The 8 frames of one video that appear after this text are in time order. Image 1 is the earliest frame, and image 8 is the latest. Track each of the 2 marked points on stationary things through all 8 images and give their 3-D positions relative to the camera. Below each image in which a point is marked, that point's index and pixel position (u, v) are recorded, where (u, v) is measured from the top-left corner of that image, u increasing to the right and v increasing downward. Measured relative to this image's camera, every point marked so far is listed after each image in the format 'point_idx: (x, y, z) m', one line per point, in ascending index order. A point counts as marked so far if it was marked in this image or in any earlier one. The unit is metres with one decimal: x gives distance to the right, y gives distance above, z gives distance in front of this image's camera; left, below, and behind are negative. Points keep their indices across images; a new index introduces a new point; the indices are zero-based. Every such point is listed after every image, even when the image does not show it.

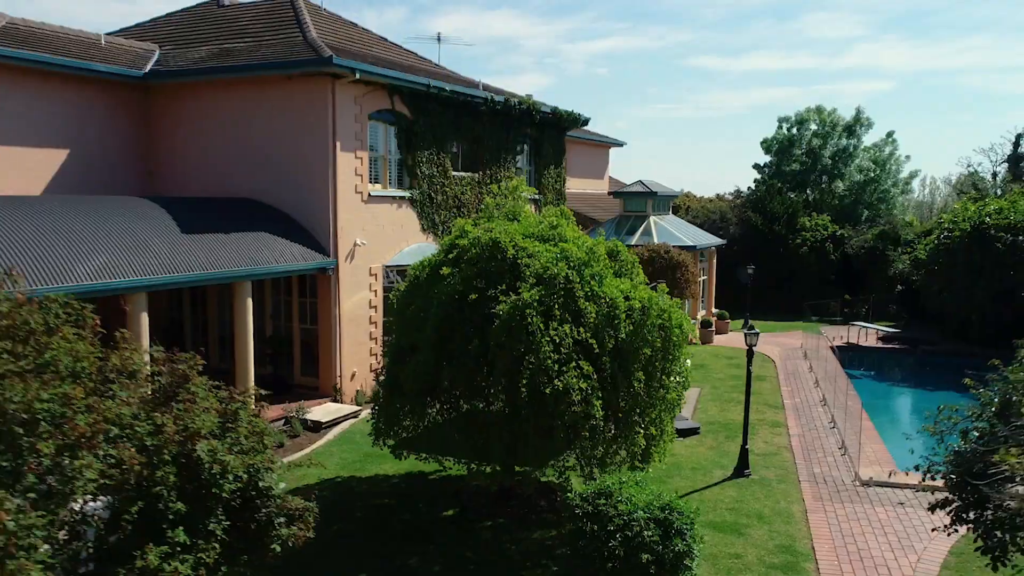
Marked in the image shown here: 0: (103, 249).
0: (-1.3, +0.1, +2.8) m
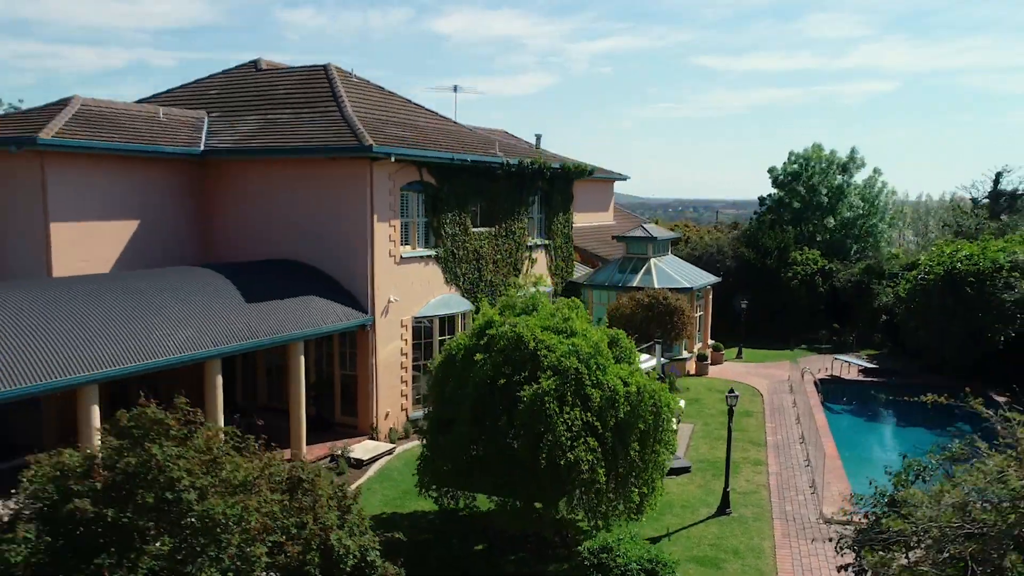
0: (-1.3, -0.1, +3.3) m
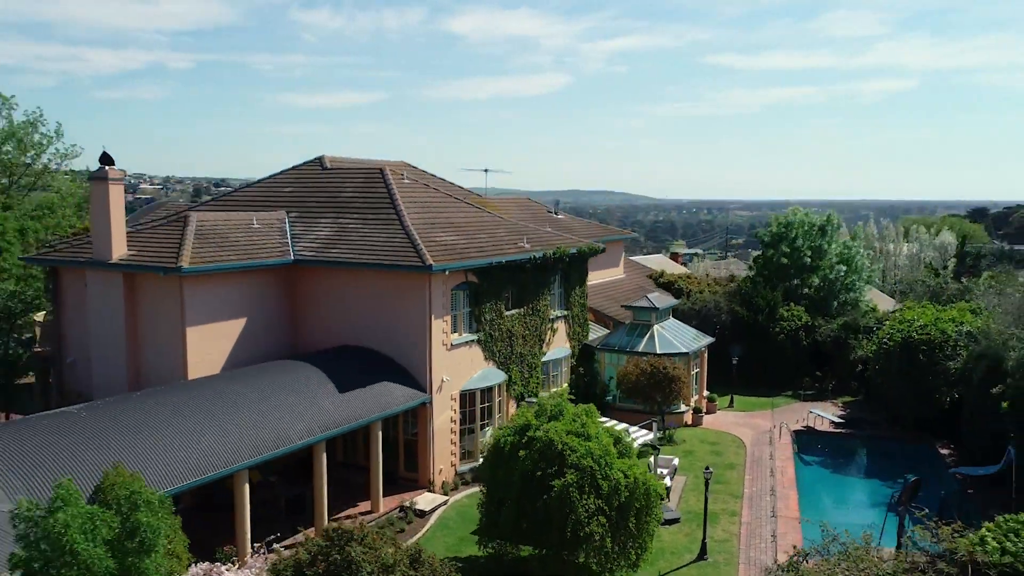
0: (-1.1, -0.7, +4.5) m
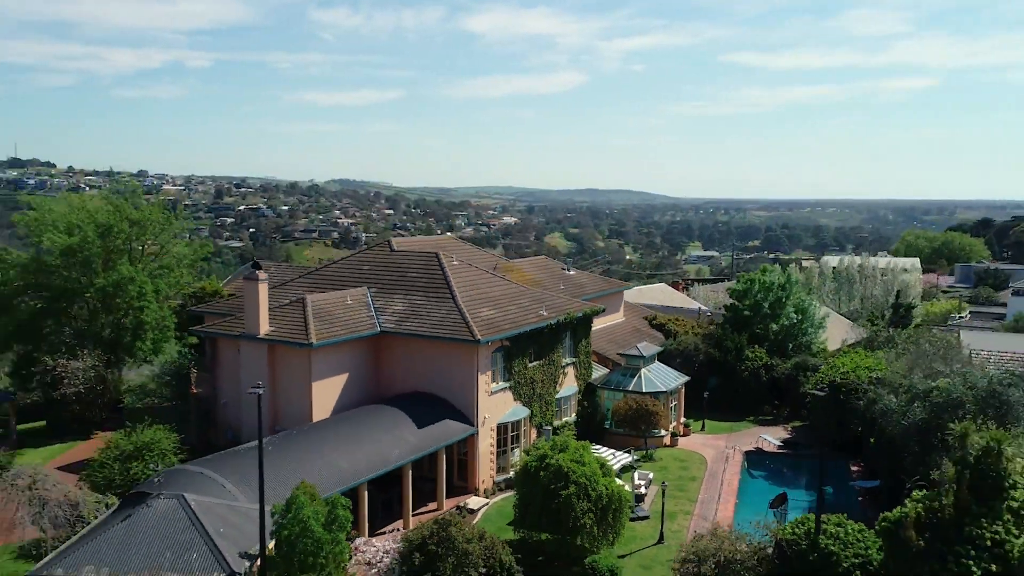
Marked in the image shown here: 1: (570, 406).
0: (-0.9, -1.2, +6.8) m
1: (+0.6, -1.2, +9.2) m
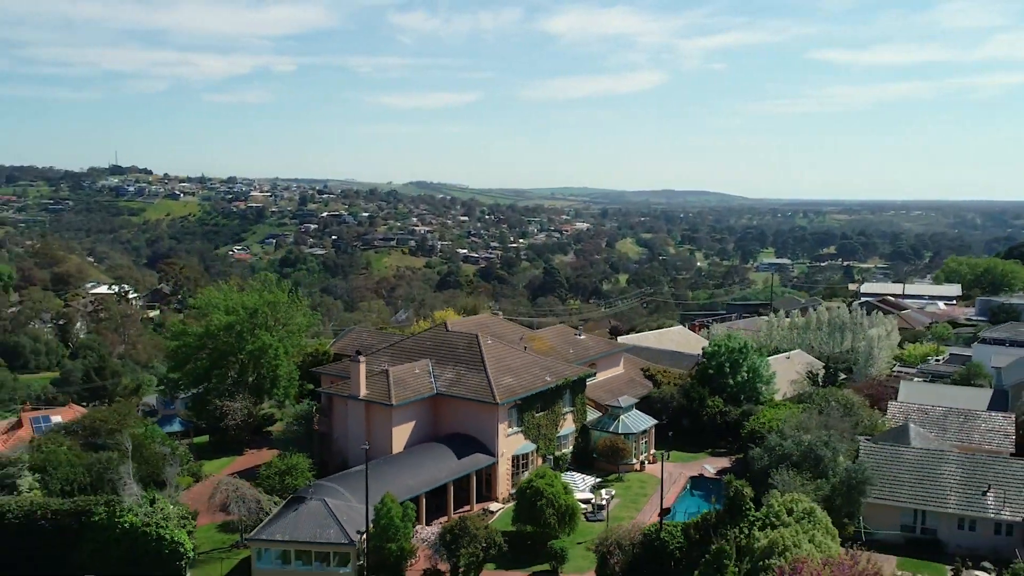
0: (-0.9, -2.3, +11.0) m
1: (+0.9, -2.3, +13.3) m
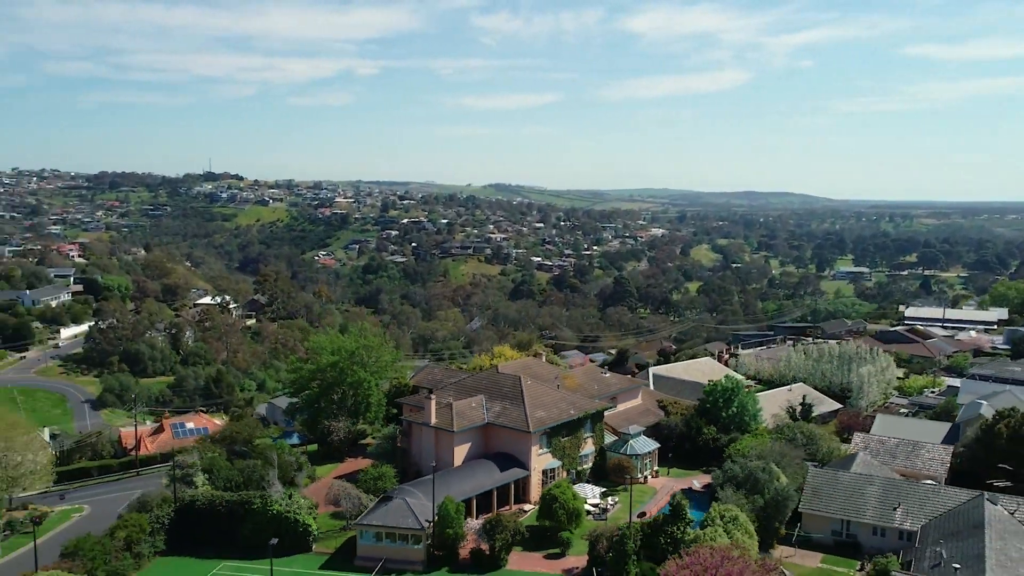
0: (-0.4, -3.4, +15.2) m
1: (+1.5, -3.4, +17.3) m
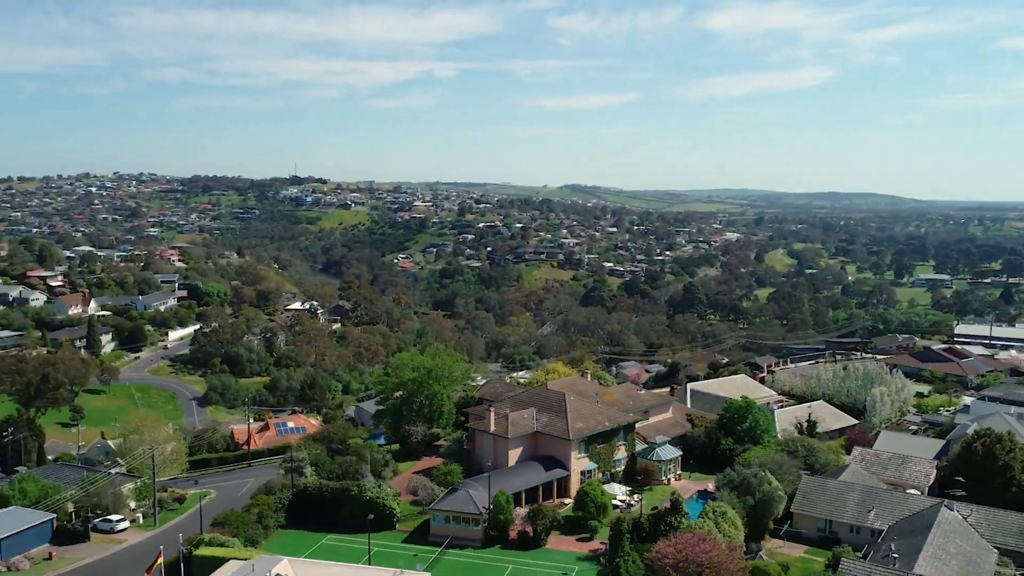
0: (+0.5, -4.2, +19.0) m
1: (+2.6, -4.2, +20.9) m
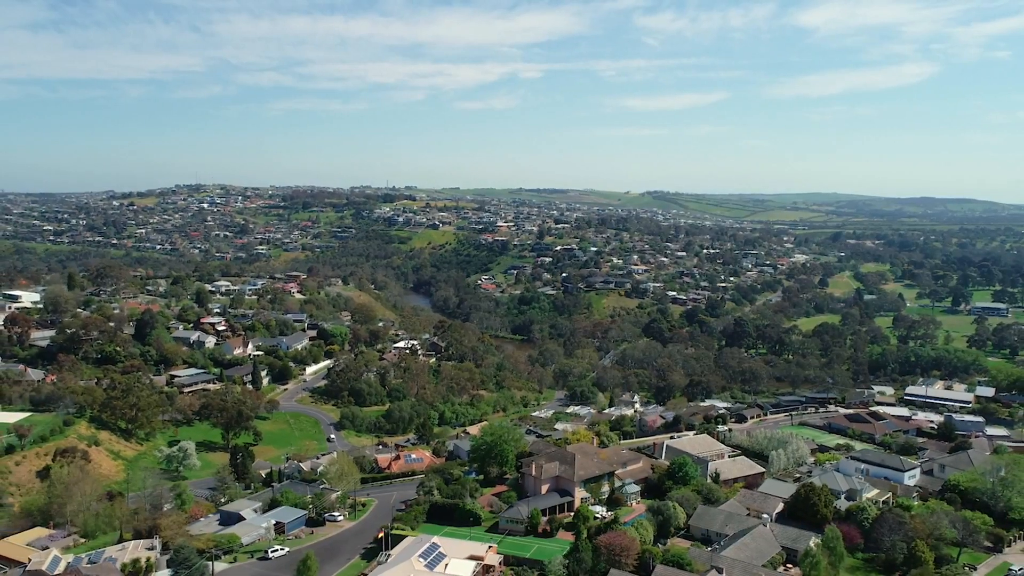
0: (+1.8, -8.9, +35.8) m
1: (+4.1, -9.0, +37.5) m
